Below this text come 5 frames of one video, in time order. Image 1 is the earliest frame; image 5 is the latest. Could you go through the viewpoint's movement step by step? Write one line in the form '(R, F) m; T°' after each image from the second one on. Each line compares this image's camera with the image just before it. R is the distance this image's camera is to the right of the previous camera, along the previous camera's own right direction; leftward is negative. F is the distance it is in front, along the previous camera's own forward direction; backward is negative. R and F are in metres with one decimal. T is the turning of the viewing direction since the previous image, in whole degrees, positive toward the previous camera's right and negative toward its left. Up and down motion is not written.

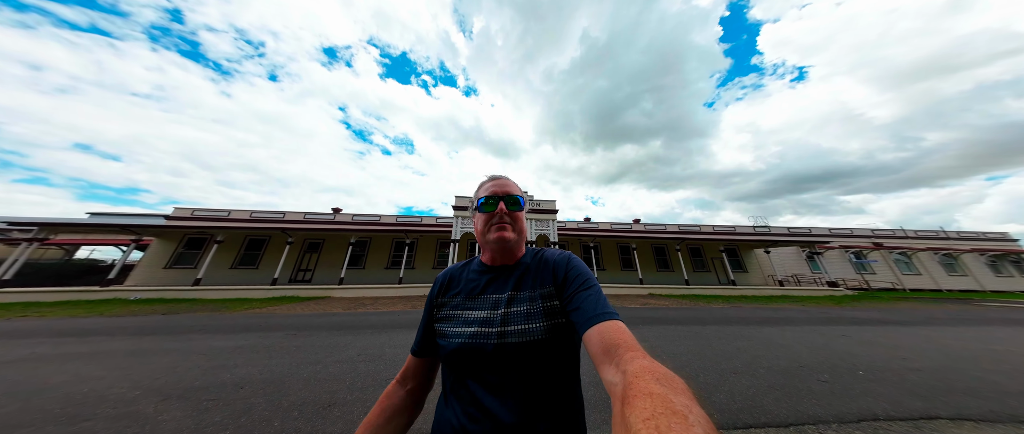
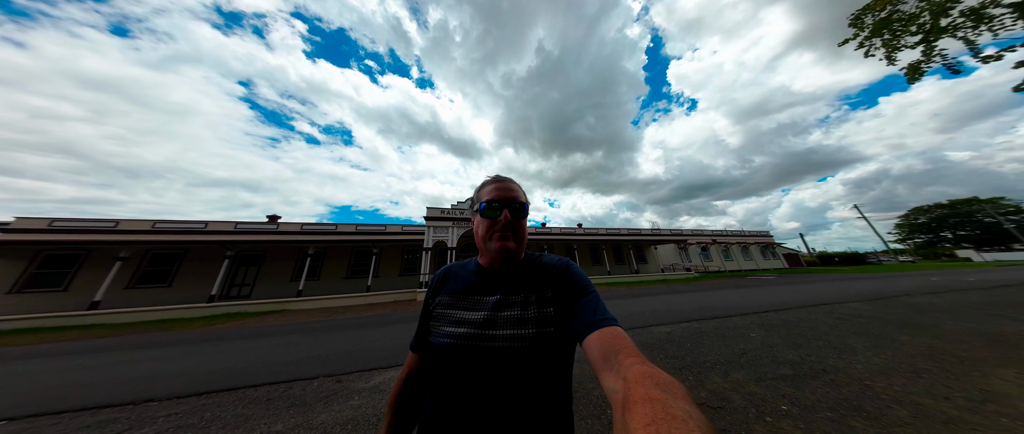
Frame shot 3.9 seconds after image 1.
(-0.6, -2.2) m; +14°
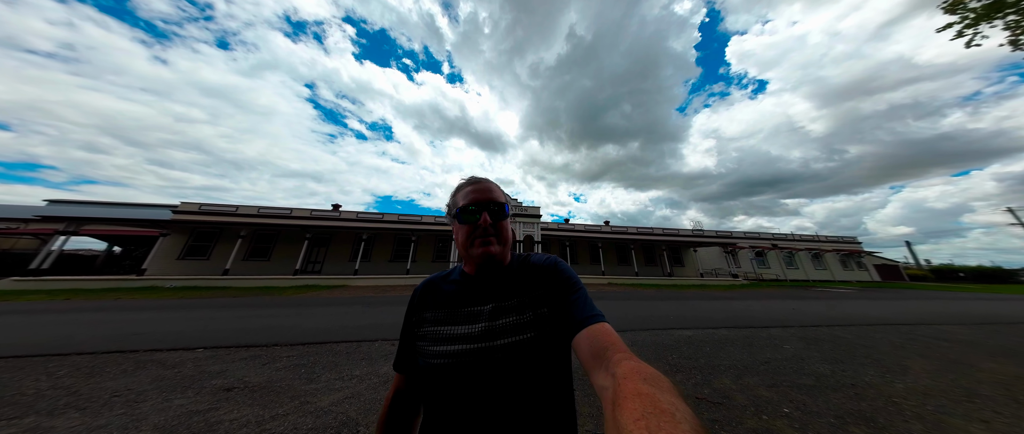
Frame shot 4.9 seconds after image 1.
(+0.2, -0.4) m; -9°
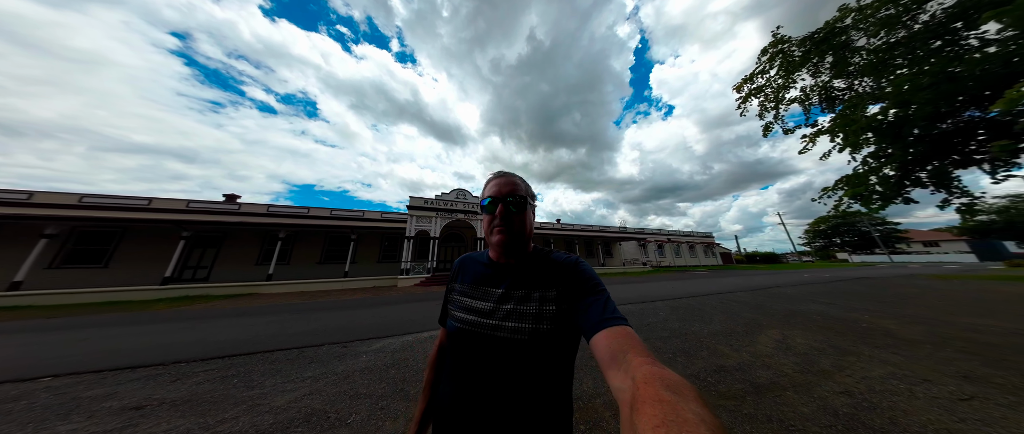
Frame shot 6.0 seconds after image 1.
(-0.3, -0.5) m; +15°
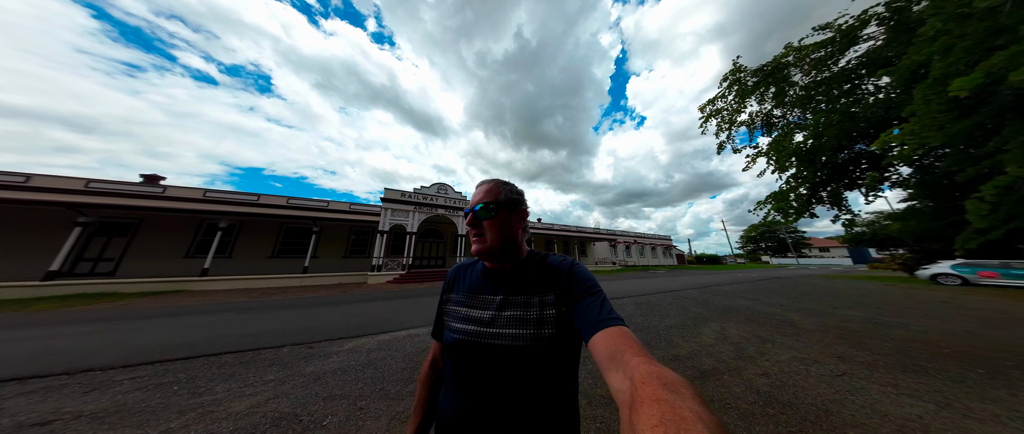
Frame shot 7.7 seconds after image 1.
(-0.2, -0.1) m; +7°
